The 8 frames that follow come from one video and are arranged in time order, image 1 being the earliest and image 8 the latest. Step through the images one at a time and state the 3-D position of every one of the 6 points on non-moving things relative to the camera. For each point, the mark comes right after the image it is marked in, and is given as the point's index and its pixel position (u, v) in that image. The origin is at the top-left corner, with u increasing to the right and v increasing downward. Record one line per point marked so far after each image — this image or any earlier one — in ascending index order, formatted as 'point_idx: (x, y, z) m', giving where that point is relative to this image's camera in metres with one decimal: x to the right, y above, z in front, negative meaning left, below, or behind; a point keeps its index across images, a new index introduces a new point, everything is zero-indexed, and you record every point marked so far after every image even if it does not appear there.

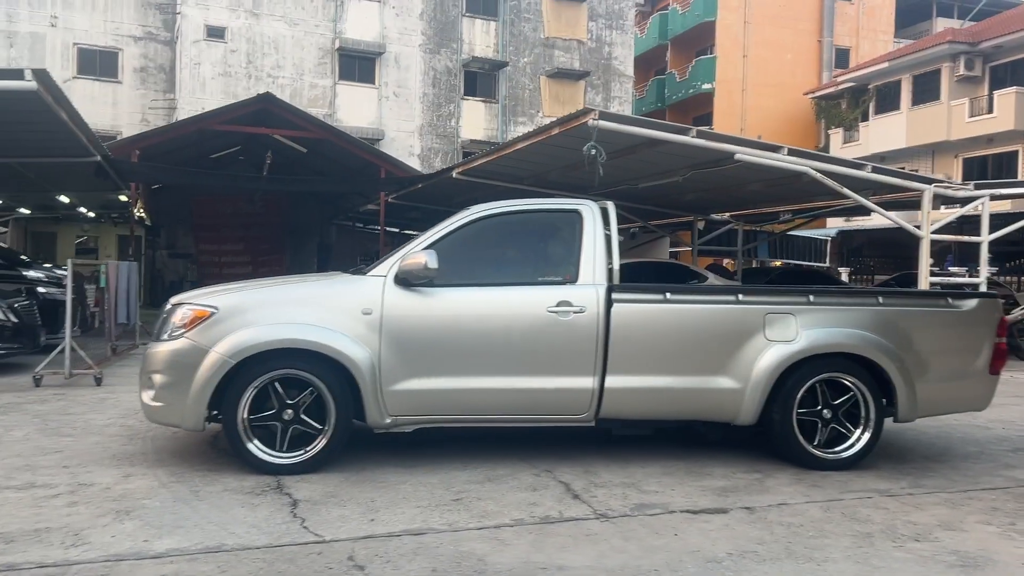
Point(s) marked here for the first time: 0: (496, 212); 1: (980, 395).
0: (-0.2, +0.5, +5.7) m
1: (+3.2, -0.7, +5.9) m
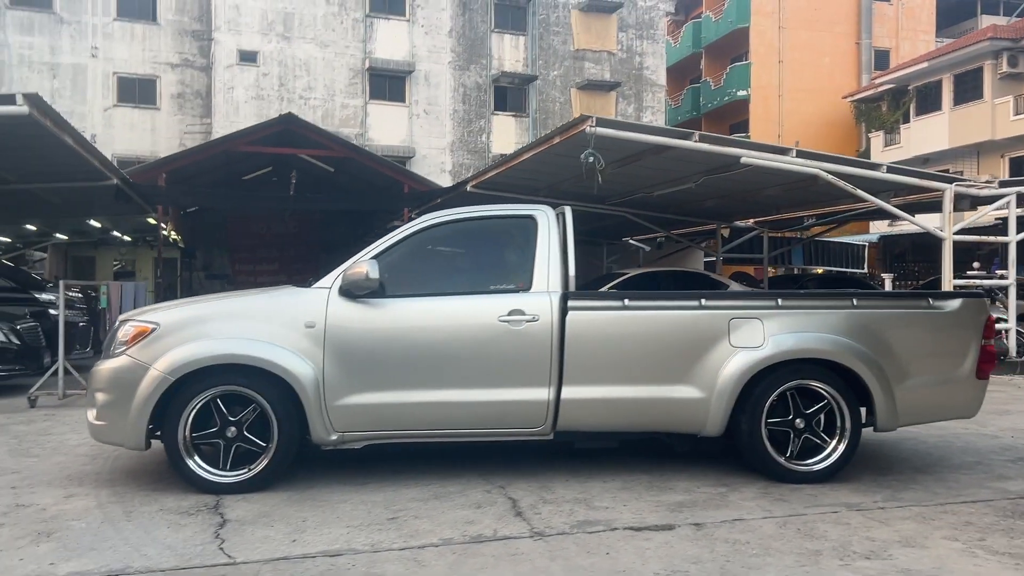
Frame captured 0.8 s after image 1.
0: (-0.5, +0.4, +5.5) m
1: (+2.9, -0.7, +5.5) m
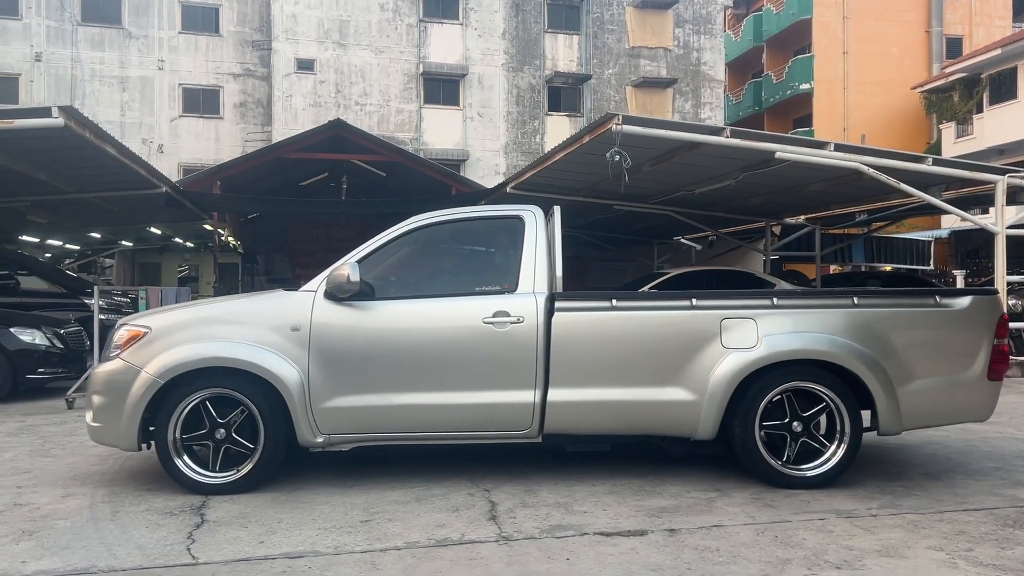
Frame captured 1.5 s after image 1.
0: (-0.5, +0.4, +5.5) m
1: (+2.8, -0.7, +5.2) m
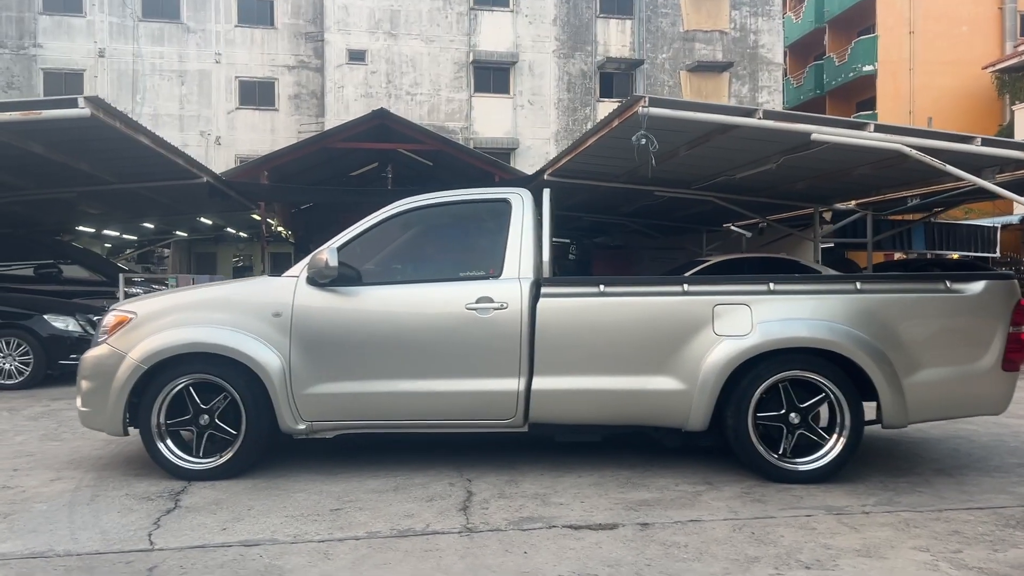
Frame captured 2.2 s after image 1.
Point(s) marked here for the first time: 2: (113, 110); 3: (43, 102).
0: (-0.6, +0.5, +5.4) m
1: (+2.7, -0.6, +4.9) m
2: (-4.8, +2.2, +10.4) m
3: (-5.3, +2.1, +9.7) m
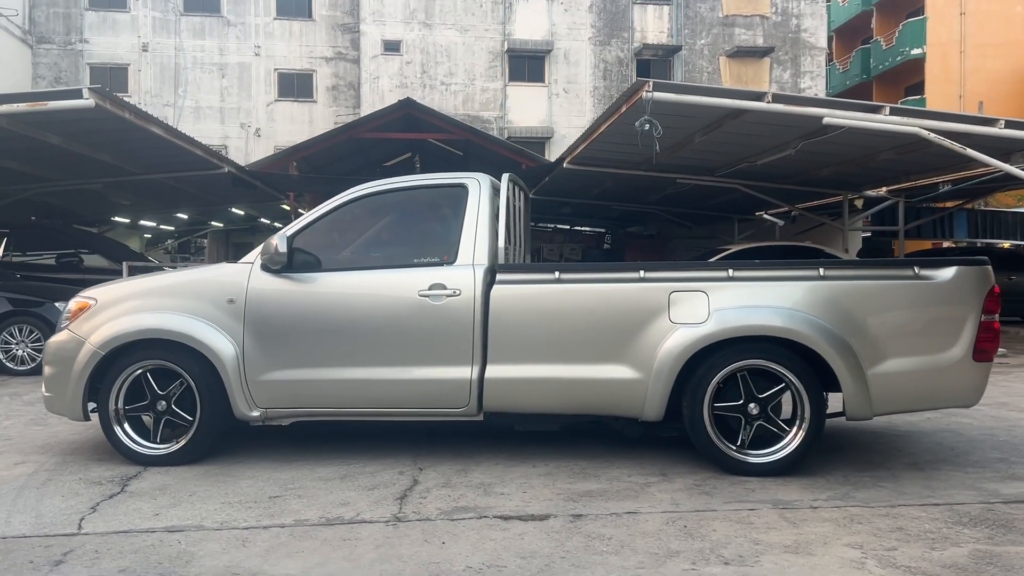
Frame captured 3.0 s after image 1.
0: (-0.9, +0.6, +5.4) m
1: (+2.5, -0.5, +4.7) m
2: (-4.8, +2.3, +10.5) m
3: (-5.3, +2.2, +9.8) m
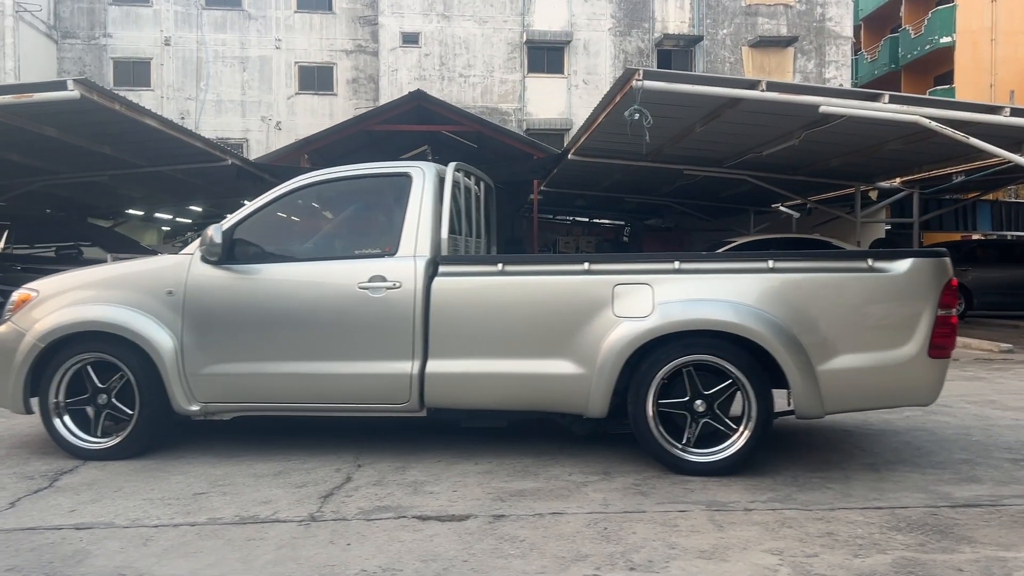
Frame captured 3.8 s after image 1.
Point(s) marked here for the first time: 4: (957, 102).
0: (-1.2, +0.7, +5.2) m
1: (+2.1, -0.5, +4.5) m
2: (-5.0, +2.4, +10.5) m
3: (-5.5, +2.3, +9.8) m
4: (+5.5, +2.3, +10.7) m
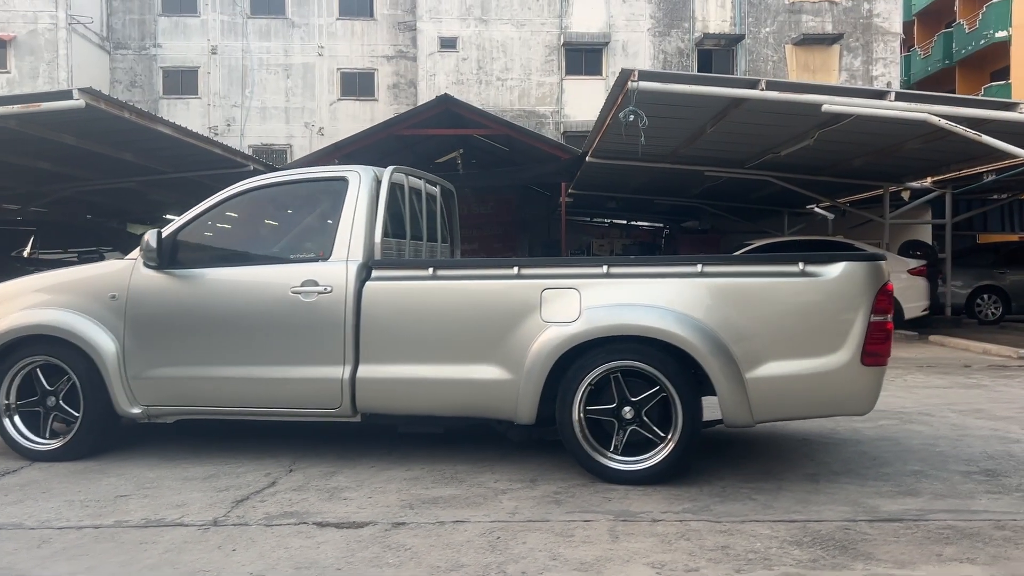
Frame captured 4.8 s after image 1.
0: (-1.5, +0.6, +5.3) m
1: (+1.7, -0.5, +4.3) m
2: (-5.0, +2.3, +10.8) m
3: (-5.6, +2.3, +10.1) m
4: (+5.5, +2.3, +10.3) m
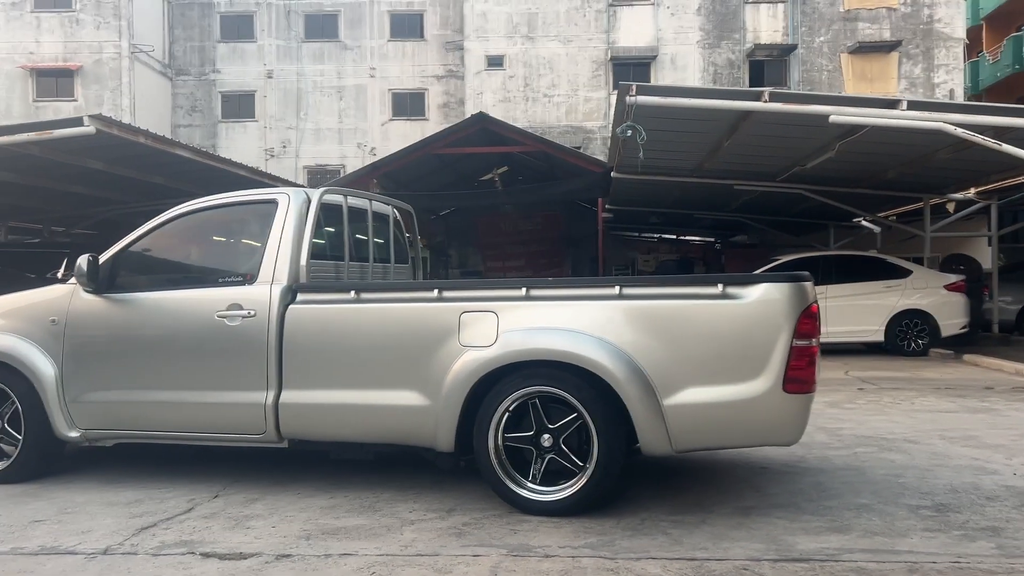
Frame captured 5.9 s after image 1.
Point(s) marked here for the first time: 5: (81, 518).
0: (-1.9, +0.5, +5.3) m
1: (+1.3, -0.6, +4.1) m
2: (-5.0, +2.1, +11.1) m
3: (-5.6, +2.0, +10.5) m
4: (+5.4, +2.1, +9.8) m
5: (-2.2, -1.2, +4.4) m
